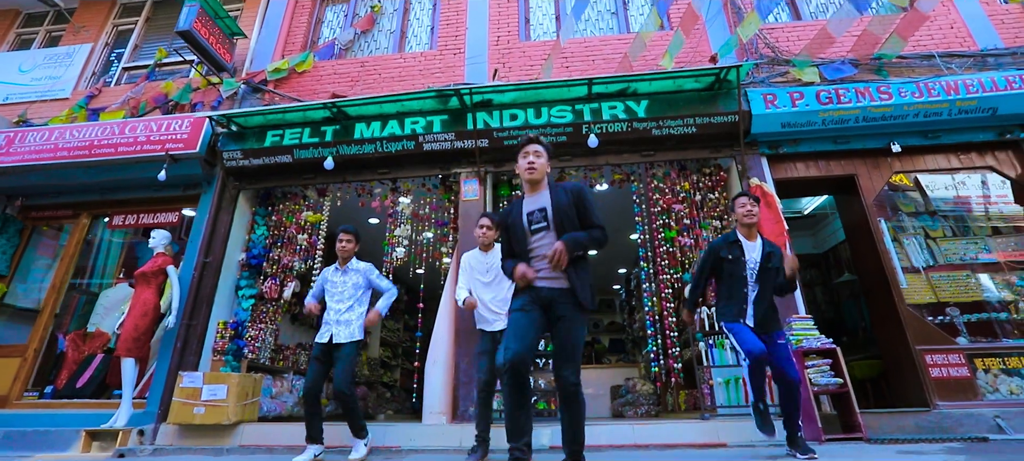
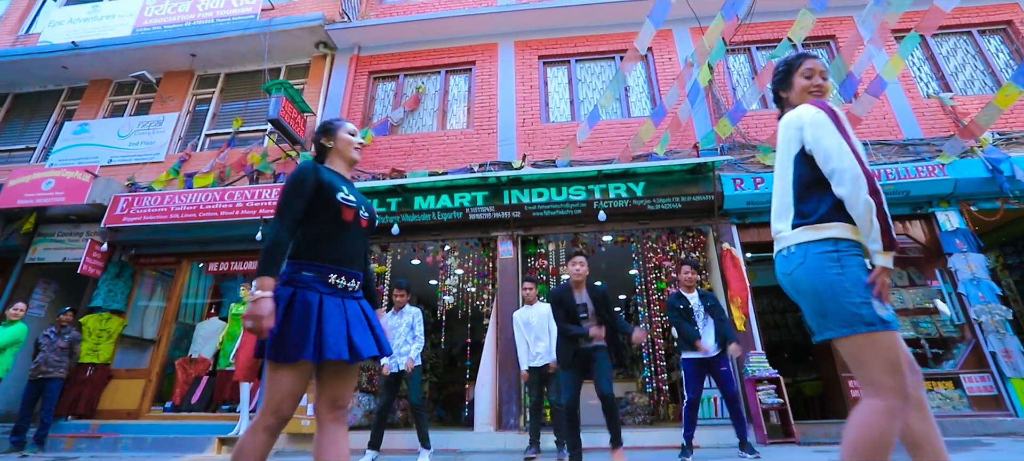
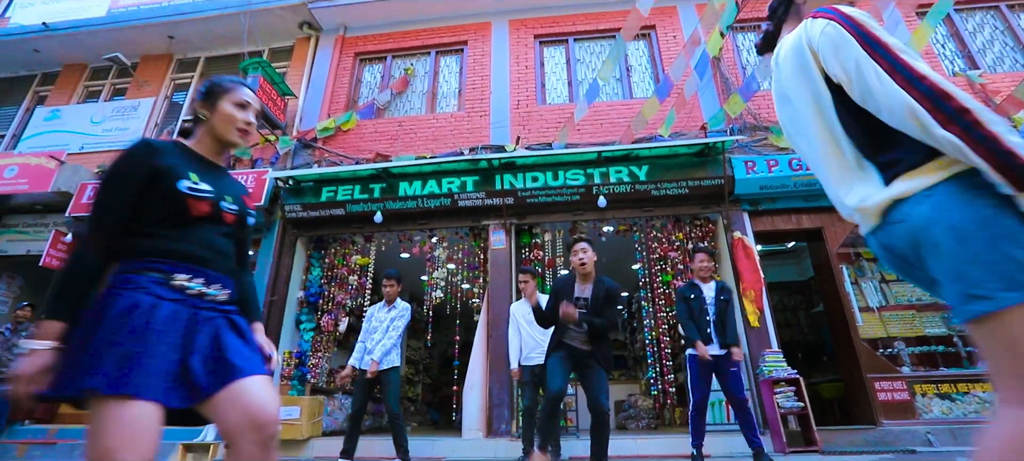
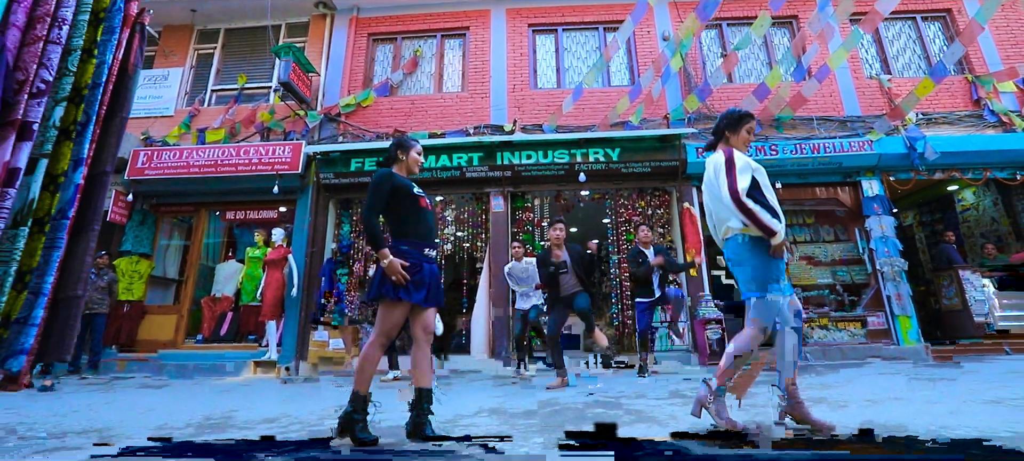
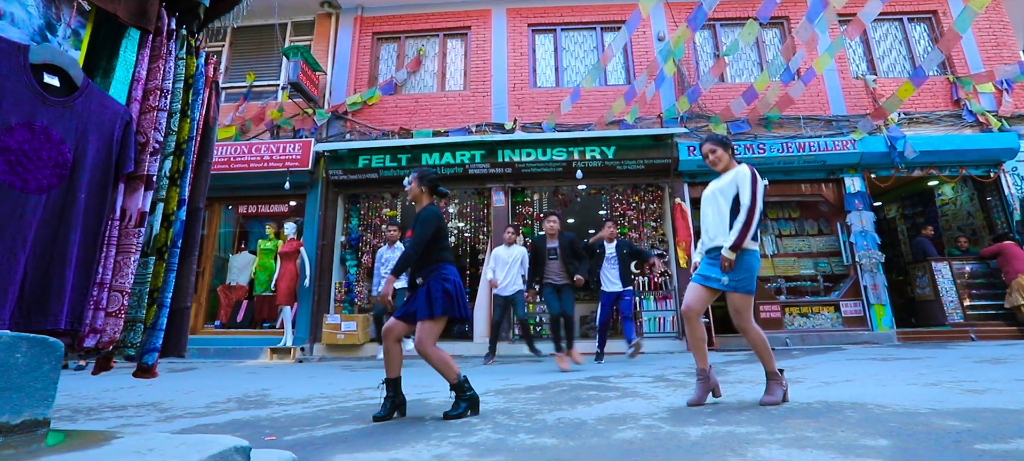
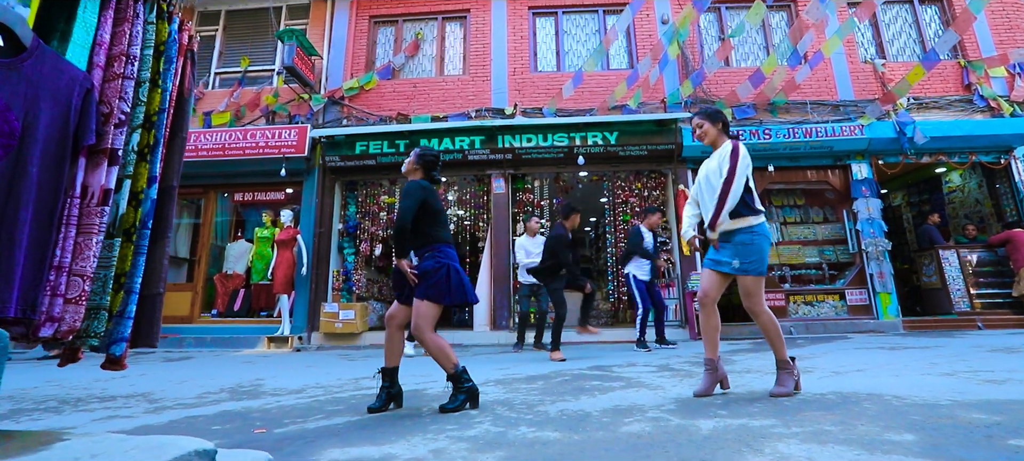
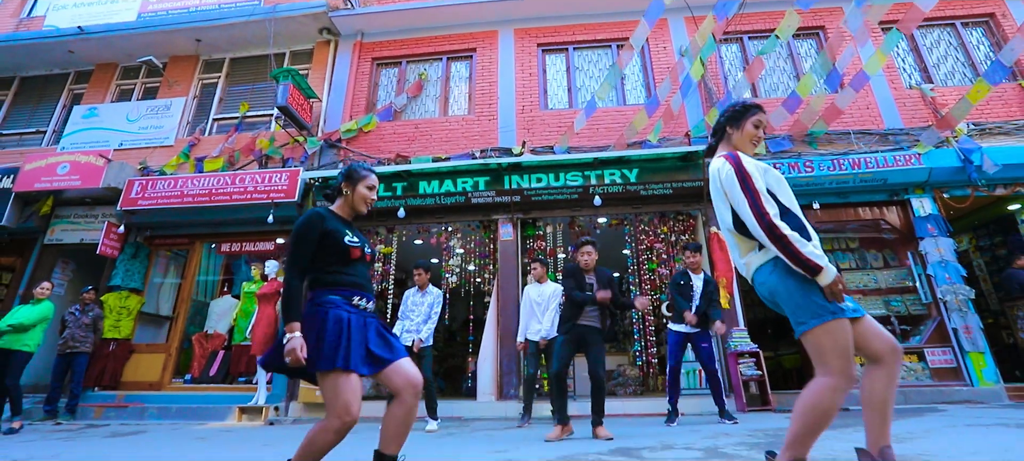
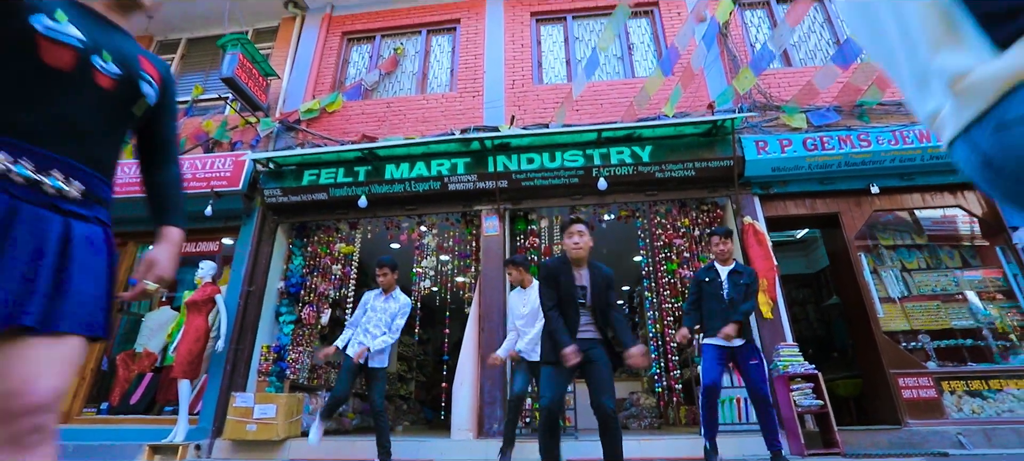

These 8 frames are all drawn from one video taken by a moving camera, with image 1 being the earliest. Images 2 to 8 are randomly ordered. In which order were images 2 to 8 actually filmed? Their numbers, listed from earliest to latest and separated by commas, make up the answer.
8, 3, 2, 7, 4, 5, 6
